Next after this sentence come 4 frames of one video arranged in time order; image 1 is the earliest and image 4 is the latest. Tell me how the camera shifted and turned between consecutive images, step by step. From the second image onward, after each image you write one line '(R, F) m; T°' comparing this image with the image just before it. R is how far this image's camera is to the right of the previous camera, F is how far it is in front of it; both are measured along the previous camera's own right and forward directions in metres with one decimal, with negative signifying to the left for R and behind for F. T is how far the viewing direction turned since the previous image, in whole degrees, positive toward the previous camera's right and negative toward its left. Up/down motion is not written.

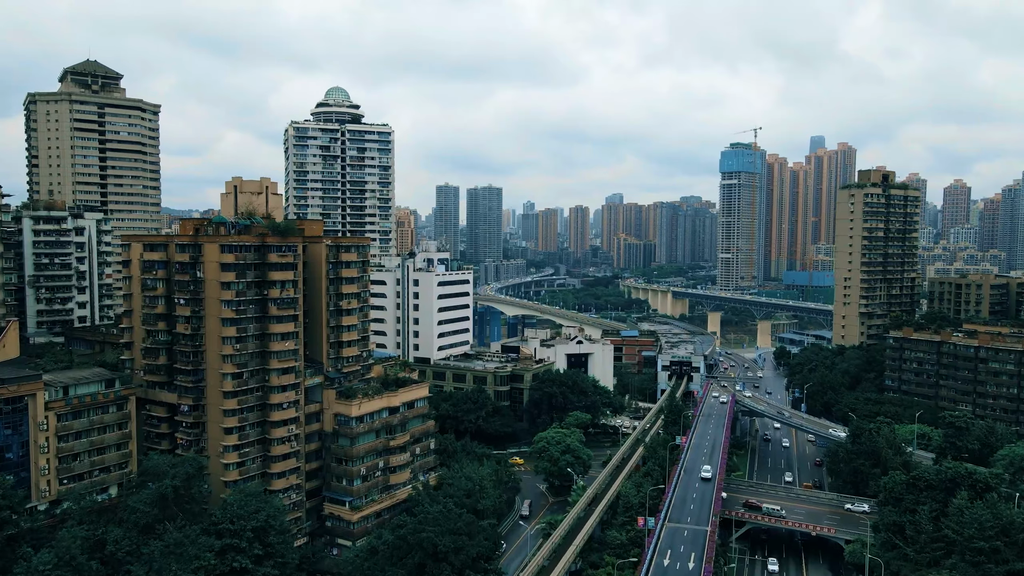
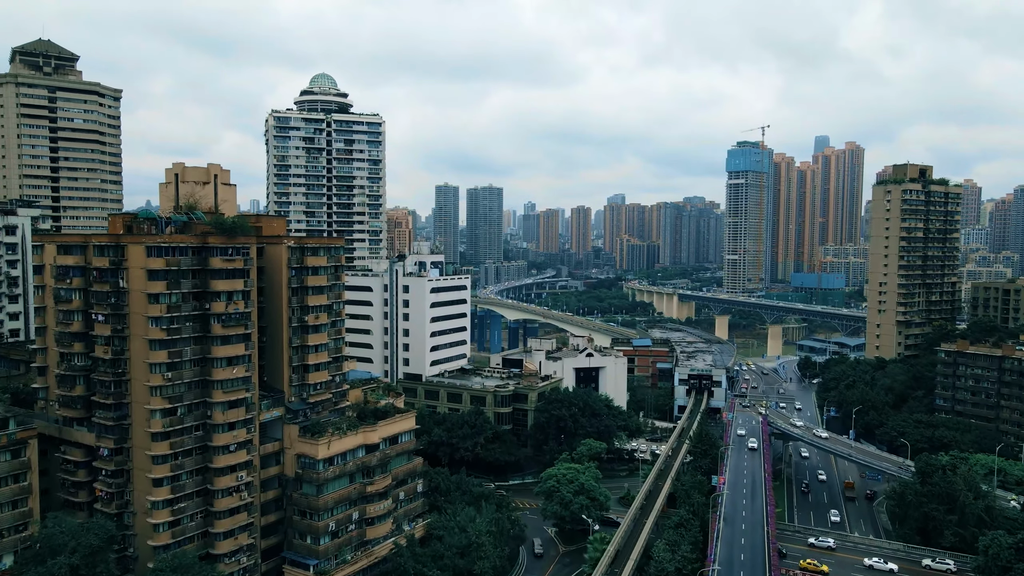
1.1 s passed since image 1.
(-0.2, +9.2) m; 0°
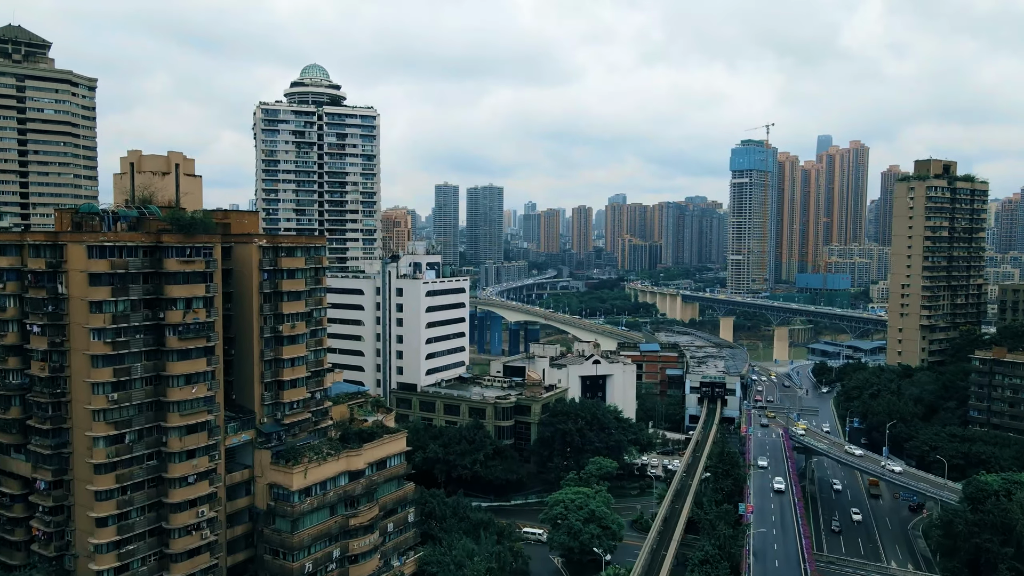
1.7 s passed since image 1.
(-0.1, +5.0) m; 0°
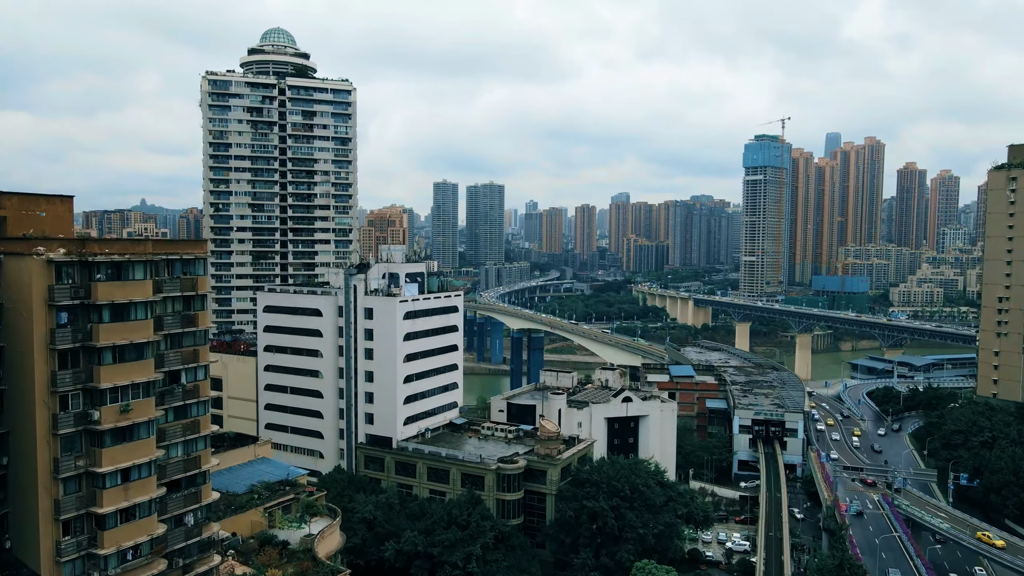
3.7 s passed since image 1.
(-0.5, +16.7) m; 0°
